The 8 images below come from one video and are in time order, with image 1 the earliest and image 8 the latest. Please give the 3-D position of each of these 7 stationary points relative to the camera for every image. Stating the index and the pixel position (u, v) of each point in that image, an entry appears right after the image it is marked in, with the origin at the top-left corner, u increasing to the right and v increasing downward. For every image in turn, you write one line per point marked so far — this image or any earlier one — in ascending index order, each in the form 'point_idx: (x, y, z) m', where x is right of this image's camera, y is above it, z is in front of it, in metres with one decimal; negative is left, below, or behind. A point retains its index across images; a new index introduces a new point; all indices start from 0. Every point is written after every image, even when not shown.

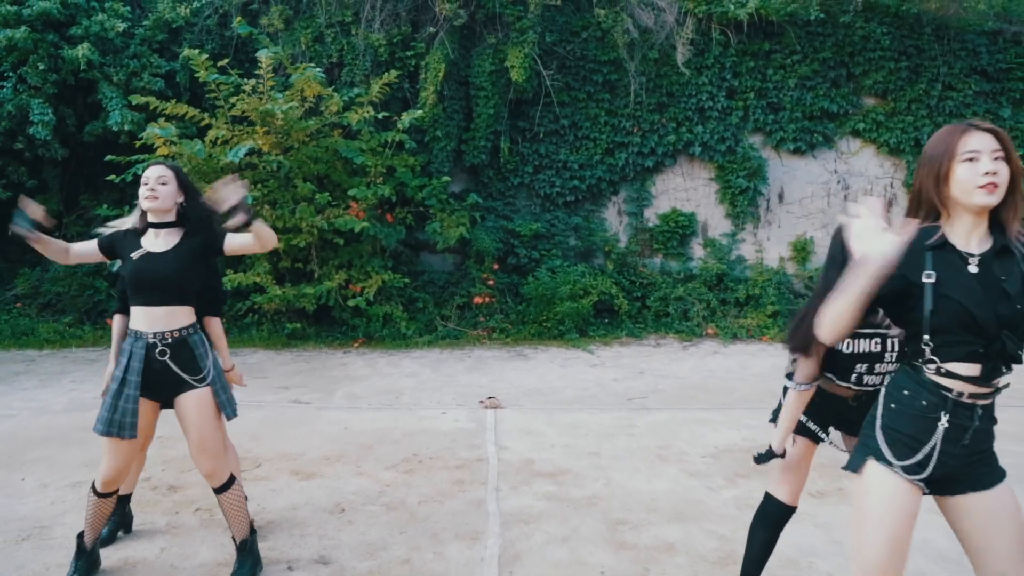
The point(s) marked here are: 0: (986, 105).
0: (+4.1, +1.6, +8.8) m
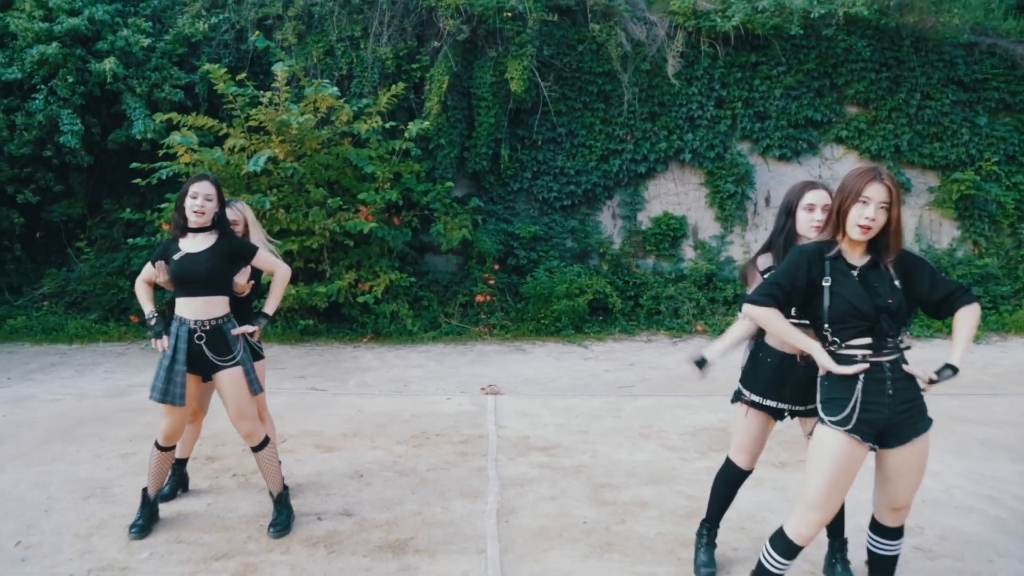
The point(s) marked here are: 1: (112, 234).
0: (+4.1, +1.6, +9.3) m
1: (-3.5, +0.5, +9.1) m
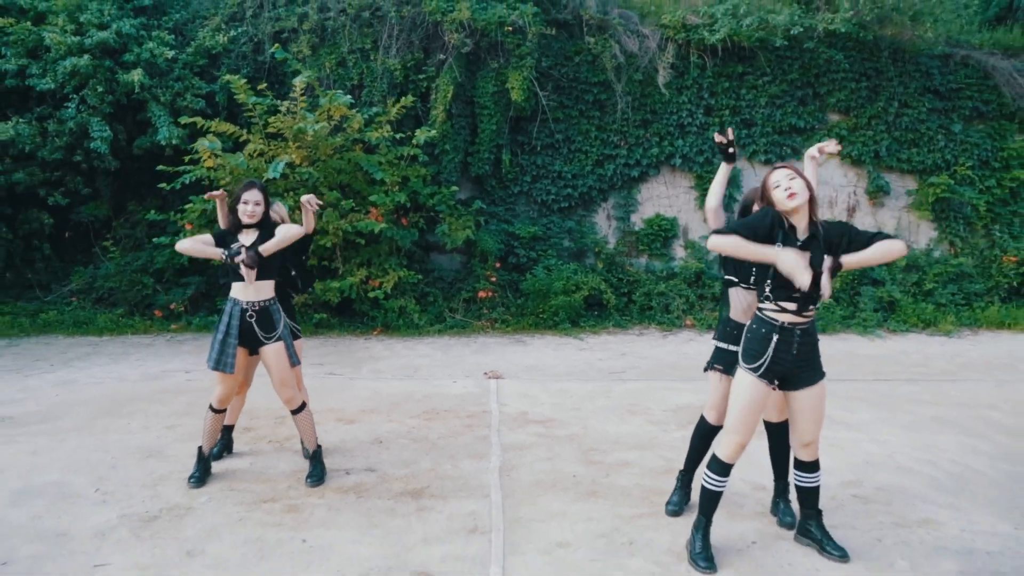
0: (+4.1, +1.6, +9.9) m
1: (-3.5, +0.5, +9.7) m
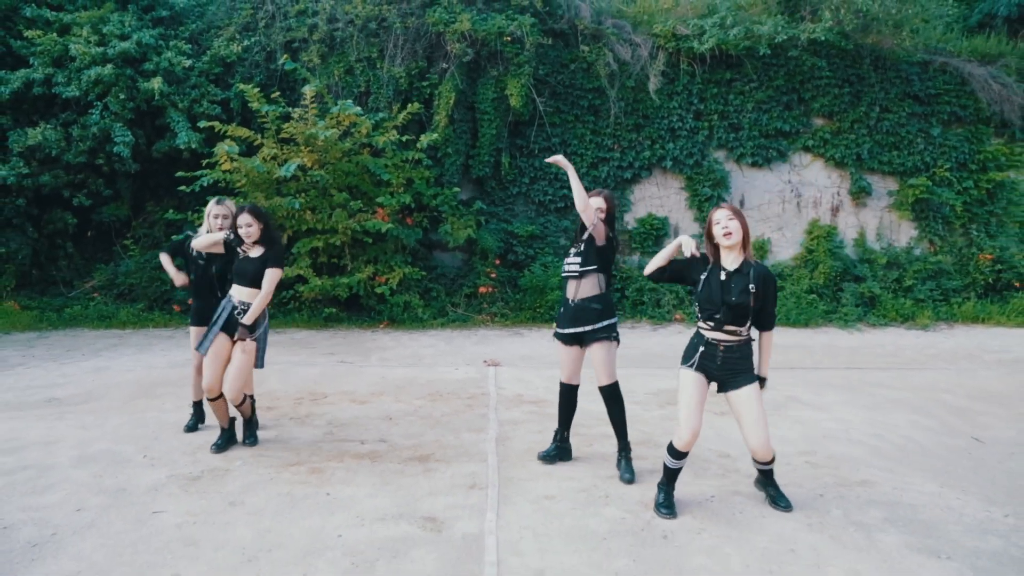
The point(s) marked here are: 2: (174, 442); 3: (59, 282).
0: (+4.1, +1.6, +10.4) m
1: (-3.5, +0.5, +10.2) m
2: (-1.4, -0.7, +4.4) m
3: (-4.4, +0.1, +10.1) m
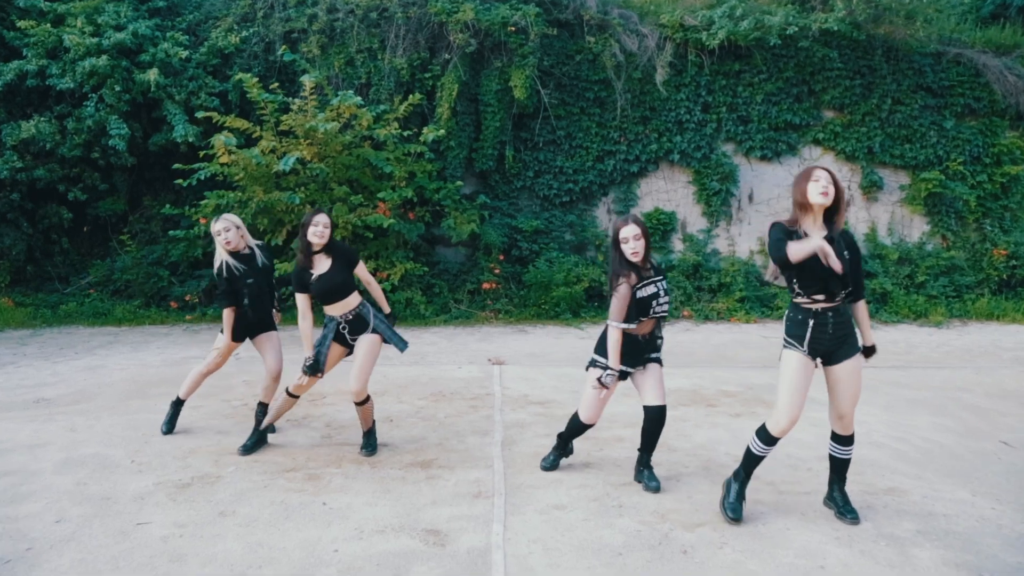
0: (+4.1, +1.7, +10.2) m
1: (-3.5, +0.6, +10.0) m
2: (-1.4, -0.6, +4.2) m
3: (-4.4, +0.1, +9.9) m
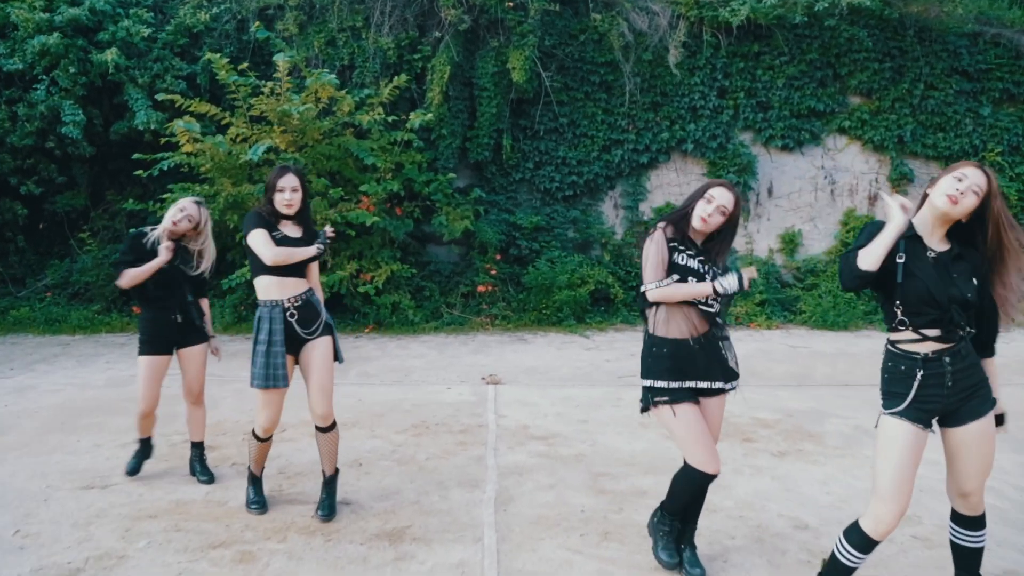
0: (+4.1, +1.7, +9.3) m
1: (-3.5, +0.6, +9.1) m
2: (-1.4, -0.7, +3.3) m
3: (-4.4, +0.1, +9.1) m
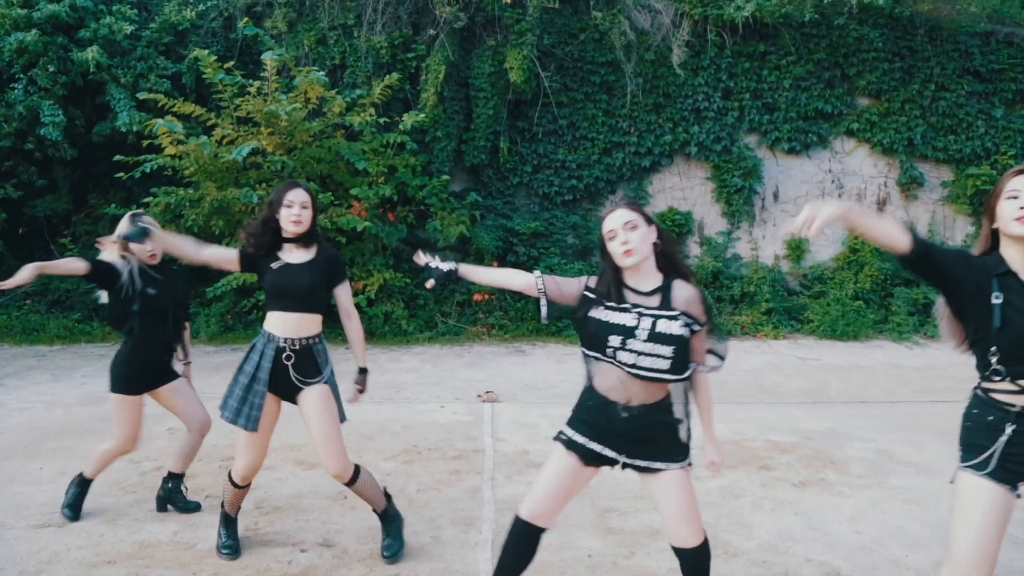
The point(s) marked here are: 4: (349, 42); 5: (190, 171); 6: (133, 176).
0: (+4.1, +1.6, +9.0) m
1: (-3.5, +0.5, +8.8) m
2: (-1.4, -0.7, +3.0) m
3: (-4.4, 0.0, +8.7) m
4: (-1.3, +1.9, +8.2) m
5: (-2.3, +0.8, +7.2) m
6: (-2.9, +0.9, +8.0) m
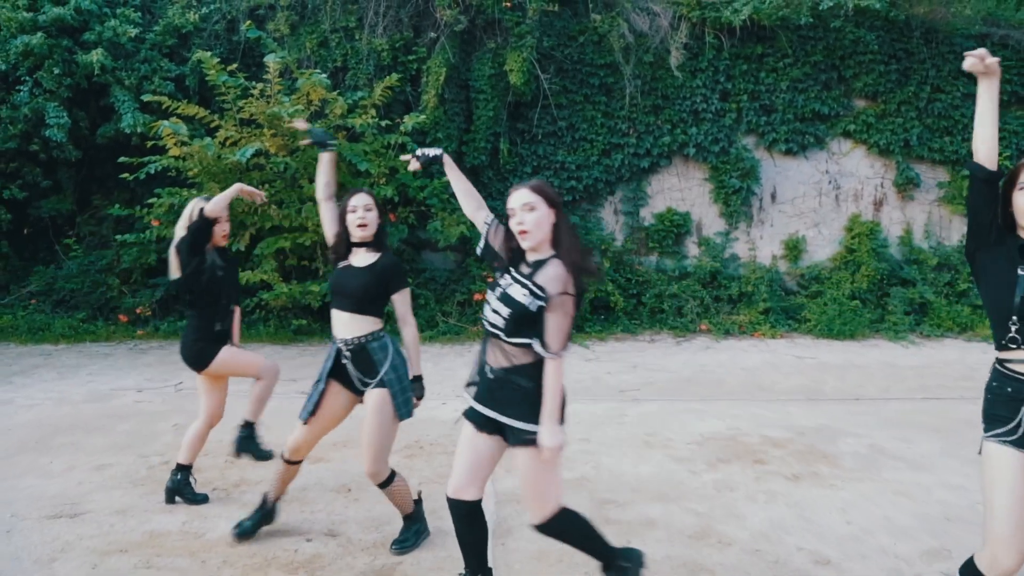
0: (+4.1, +1.6, +9.1) m
1: (-3.5, +0.5, +8.9) m
2: (-1.4, -0.7, +3.1) m
3: (-4.4, 0.0, +8.8) m
4: (-1.3, +1.9, +8.3) m
5: (-2.3, +0.8, +7.3) m
6: (-2.9, +0.9, +8.1) m
